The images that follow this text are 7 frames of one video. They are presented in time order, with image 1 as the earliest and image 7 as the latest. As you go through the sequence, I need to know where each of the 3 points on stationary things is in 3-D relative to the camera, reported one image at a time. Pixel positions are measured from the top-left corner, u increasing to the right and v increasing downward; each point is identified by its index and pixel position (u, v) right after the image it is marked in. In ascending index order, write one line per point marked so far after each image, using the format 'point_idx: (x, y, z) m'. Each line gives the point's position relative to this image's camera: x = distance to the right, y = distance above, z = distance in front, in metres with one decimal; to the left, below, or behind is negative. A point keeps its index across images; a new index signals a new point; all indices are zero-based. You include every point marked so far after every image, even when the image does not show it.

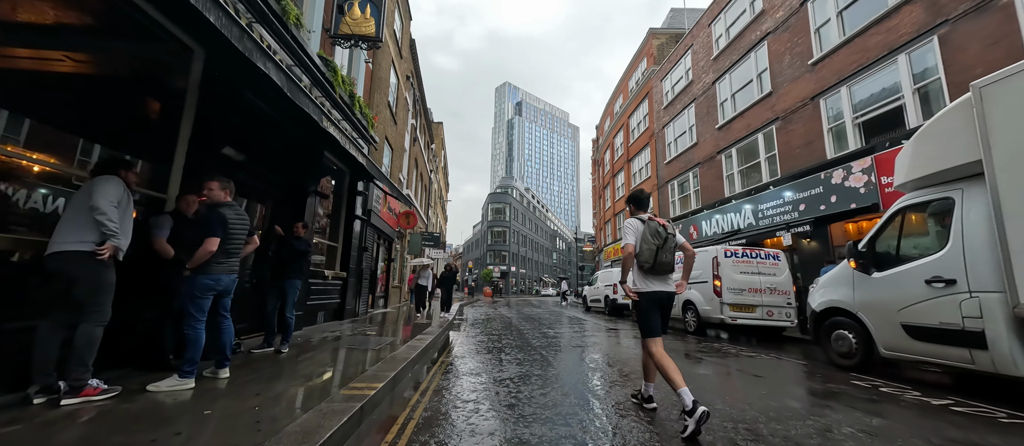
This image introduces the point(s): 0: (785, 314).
0: (+5.7, -1.9, +7.0) m
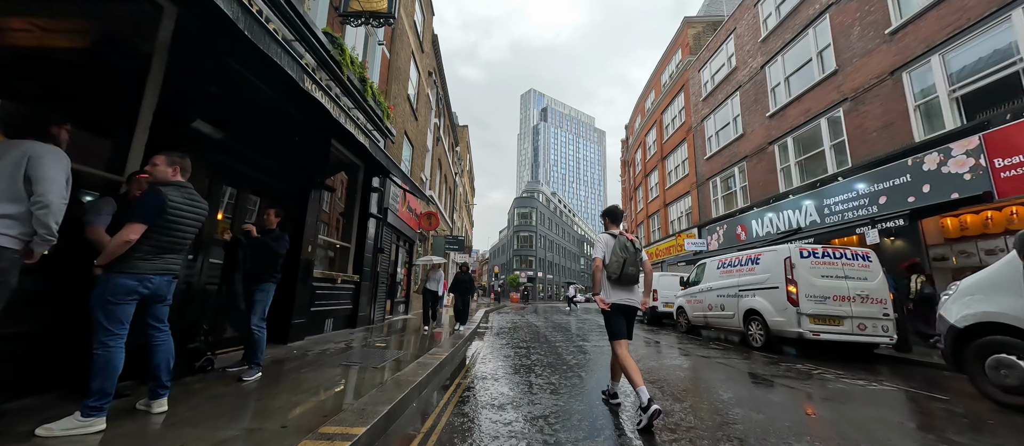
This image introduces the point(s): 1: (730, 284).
0: (+6.2, -1.8, +5.7) m
1: (+4.8, -1.3, +7.3) m
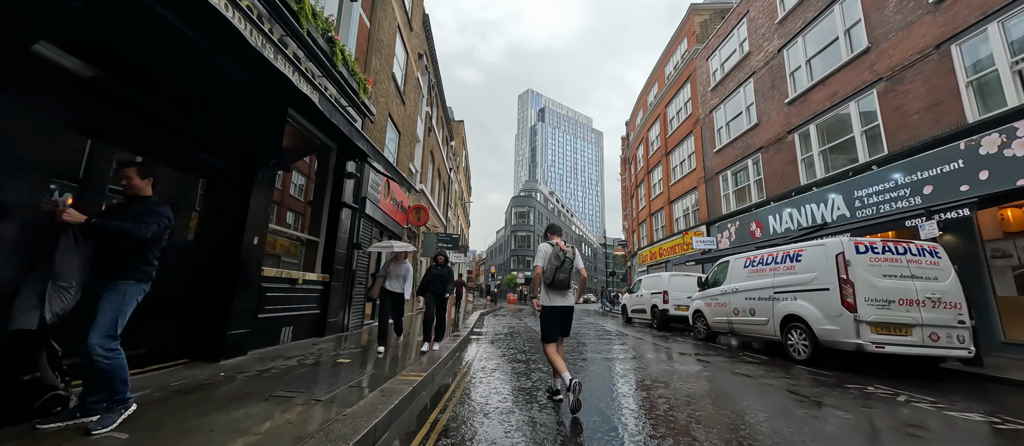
0: (+6.1, -1.6, +4.6) m
1: (+4.7, -1.2, +6.3) m
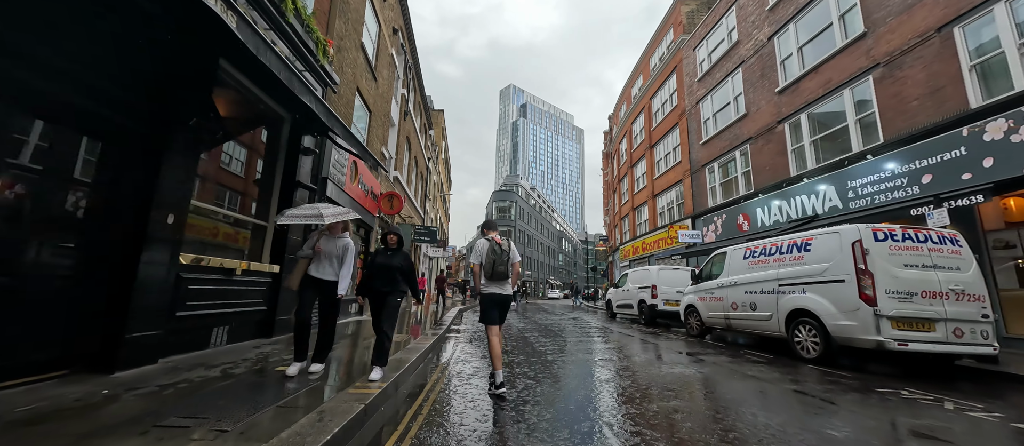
0: (+5.9, -1.4, +4.2) m
1: (+4.4, -0.9, +5.8) m
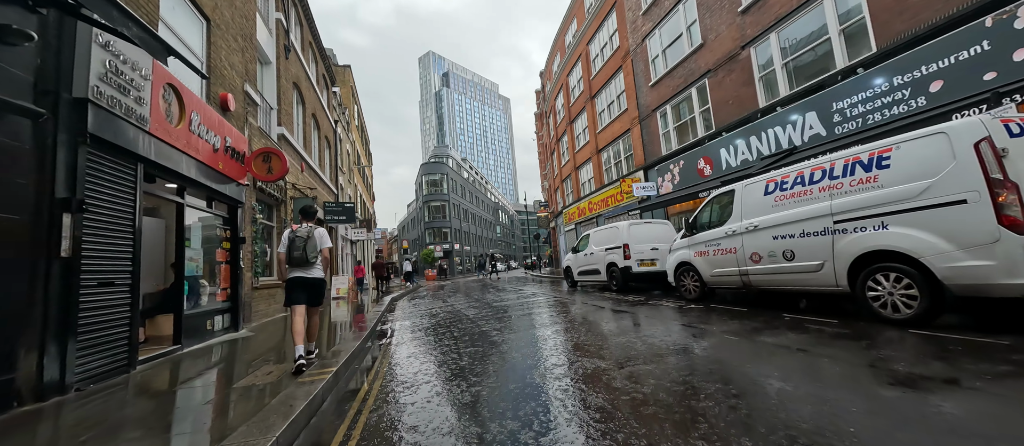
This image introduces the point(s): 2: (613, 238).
0: (+5.6, -0.3, +3.0) m
1: (+3.8, +0.1, +4.2) m
2: (+2.7, -0.4, +9.0) m
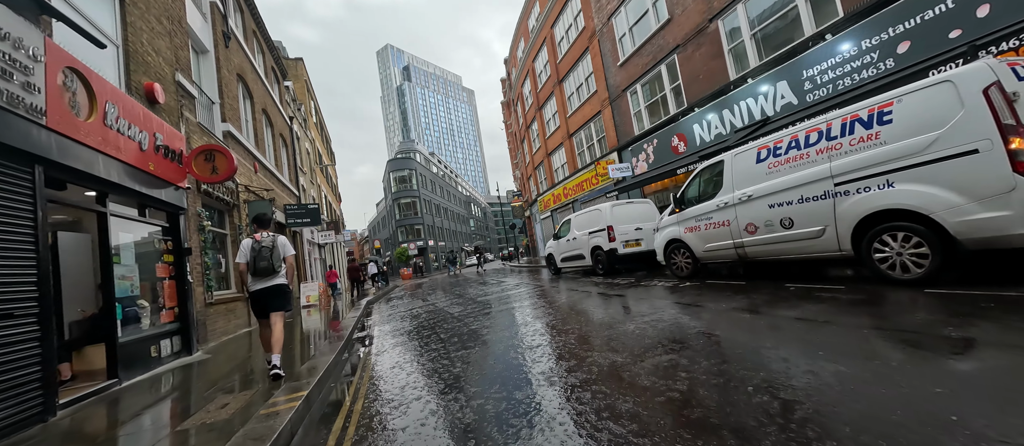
0: (+5.6, +0.2, +3.1) m
1: (+3.6, +0.6, +4.1) m
2: (+2.2, +0.1, +8.8) m
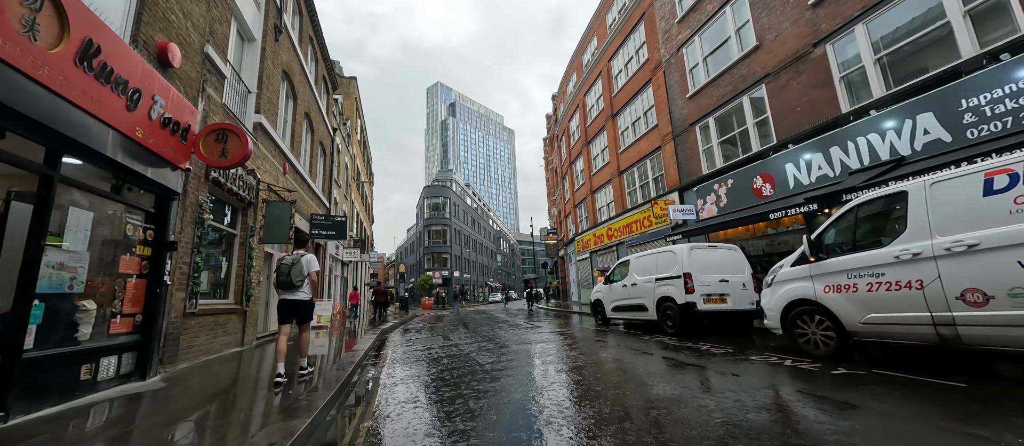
0: (+6.2, -0.4, +1.1) m
1: (+4.4, 0.0, +2.3) m
2: (+3.3, -0.9, +7.1) m
